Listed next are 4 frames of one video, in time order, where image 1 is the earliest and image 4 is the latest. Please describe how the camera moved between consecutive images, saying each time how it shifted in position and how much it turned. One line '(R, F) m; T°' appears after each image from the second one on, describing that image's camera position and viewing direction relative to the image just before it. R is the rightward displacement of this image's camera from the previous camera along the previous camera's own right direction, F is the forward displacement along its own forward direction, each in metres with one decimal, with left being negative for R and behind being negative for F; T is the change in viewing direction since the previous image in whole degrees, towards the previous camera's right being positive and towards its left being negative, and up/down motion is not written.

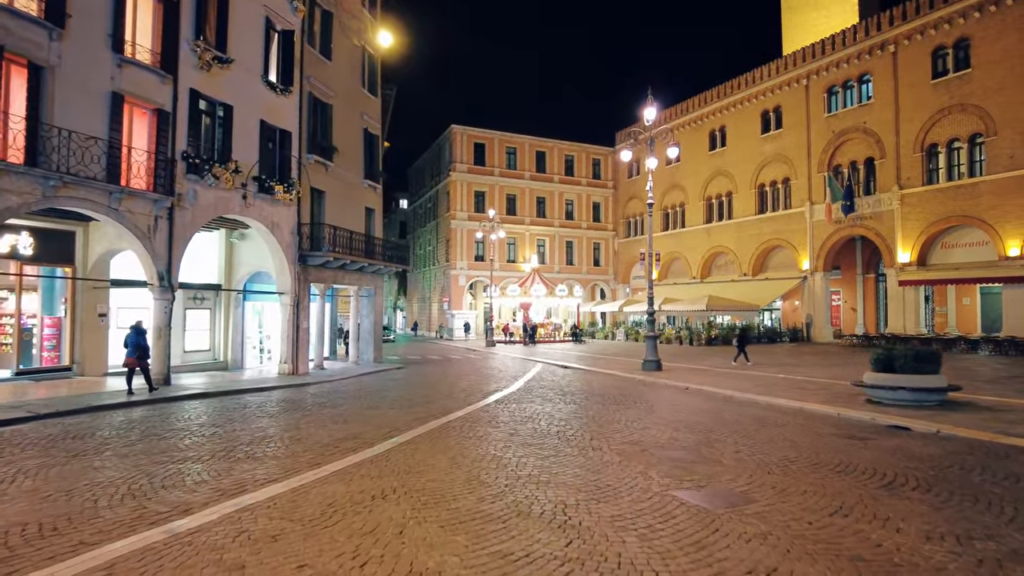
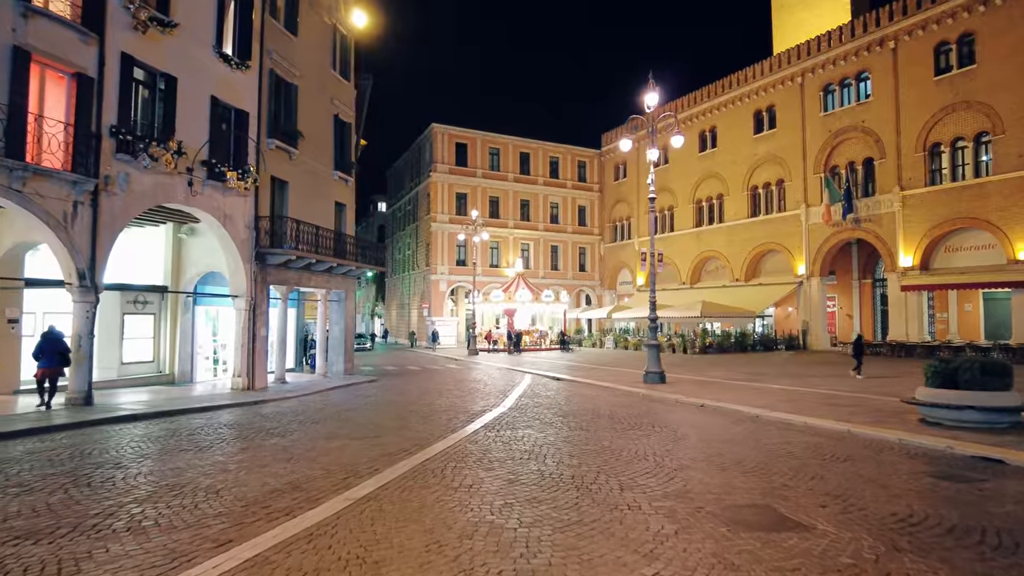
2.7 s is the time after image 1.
(-0.2, +2.3) m; +2°
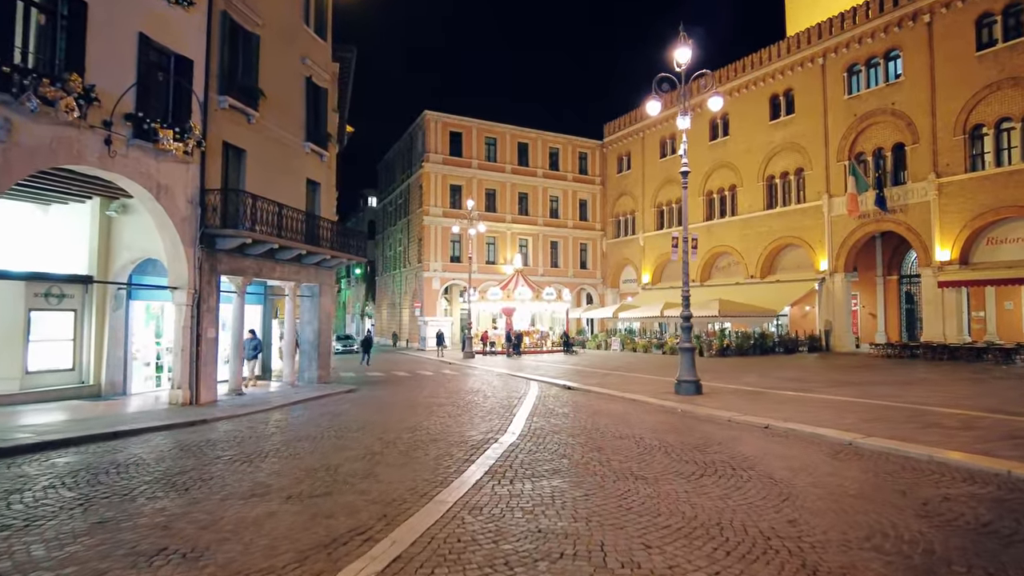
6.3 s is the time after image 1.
(-0.3, +3.4) m; 0°
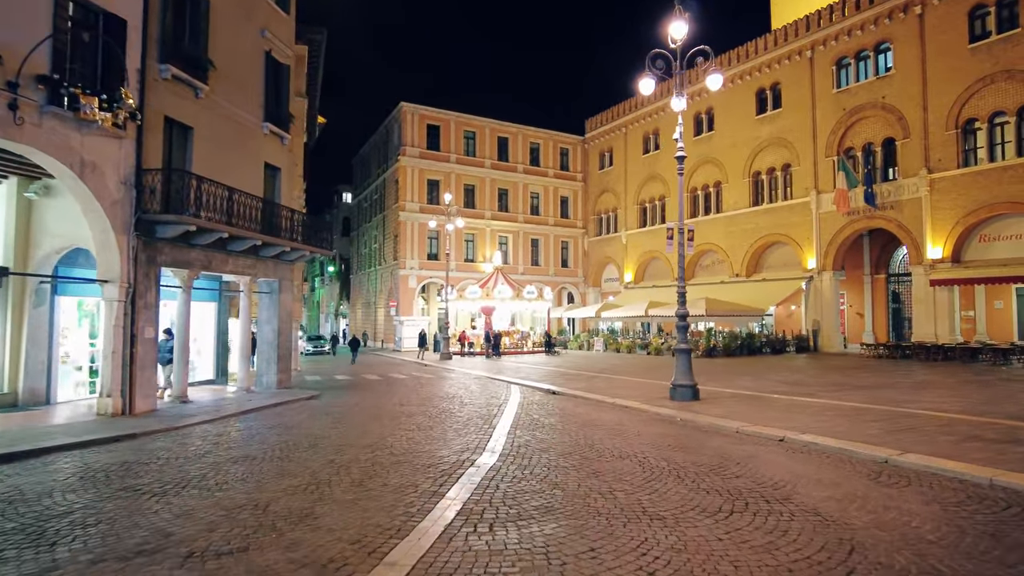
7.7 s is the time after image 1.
(0.0, +1.6) m; +2°
